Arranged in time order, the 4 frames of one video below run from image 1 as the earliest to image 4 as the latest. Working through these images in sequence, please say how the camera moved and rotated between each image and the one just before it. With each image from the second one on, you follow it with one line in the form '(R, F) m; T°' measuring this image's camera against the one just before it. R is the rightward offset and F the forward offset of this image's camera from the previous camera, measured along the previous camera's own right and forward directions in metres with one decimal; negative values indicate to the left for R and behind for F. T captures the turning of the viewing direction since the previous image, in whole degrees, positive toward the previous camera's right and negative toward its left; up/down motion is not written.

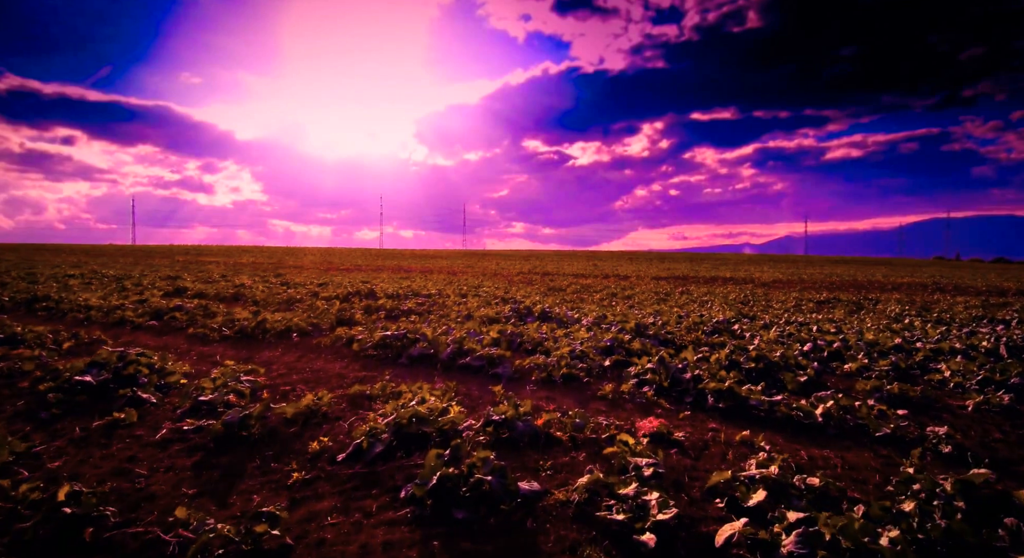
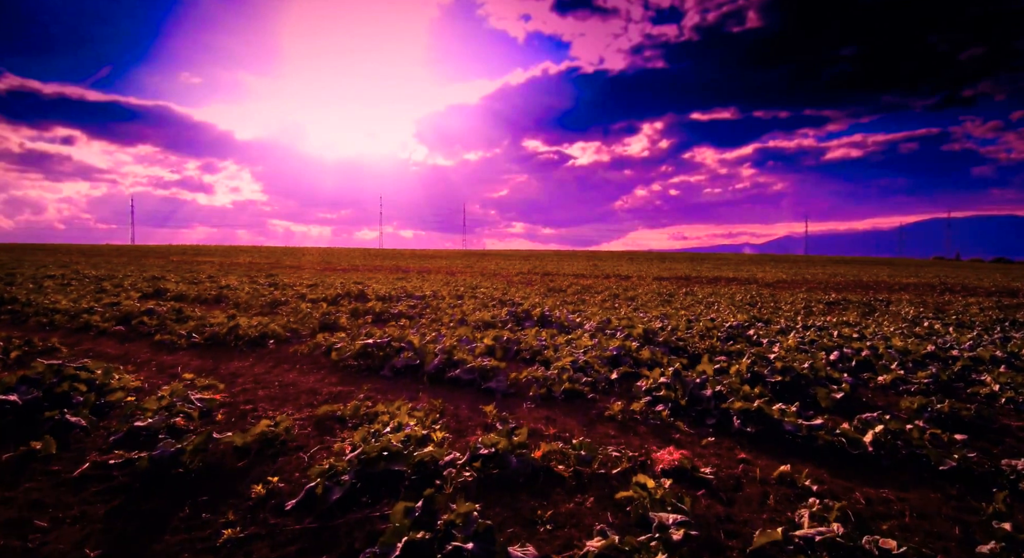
(+0.1, +1.5) m; 0°
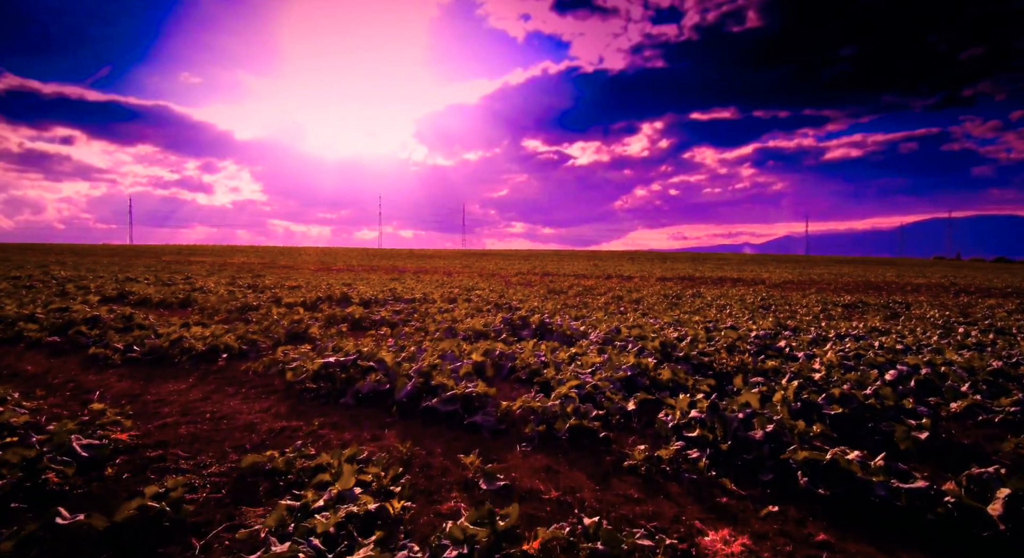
(+0.1, +2.4) m; 0°
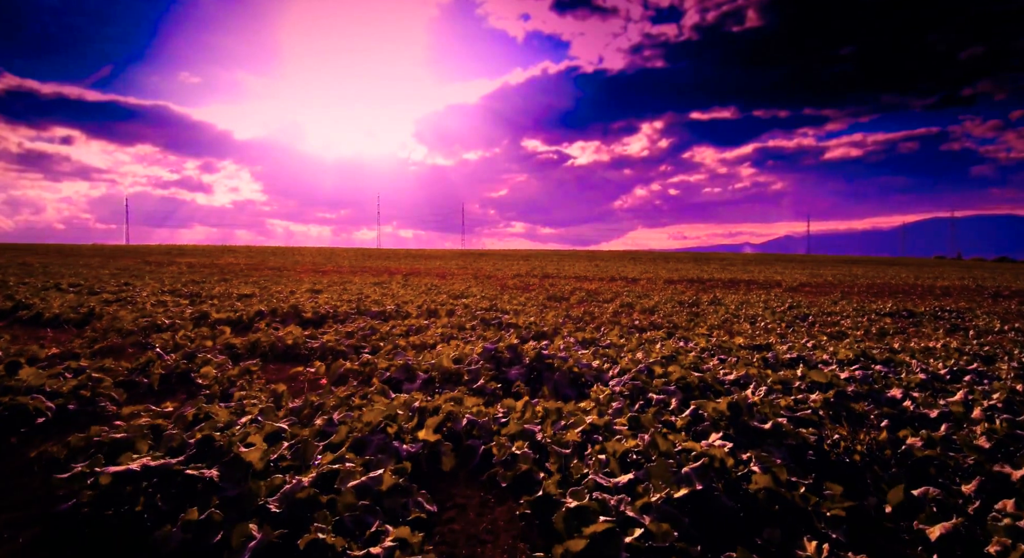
(+0.3, +5.3) m; 0°
